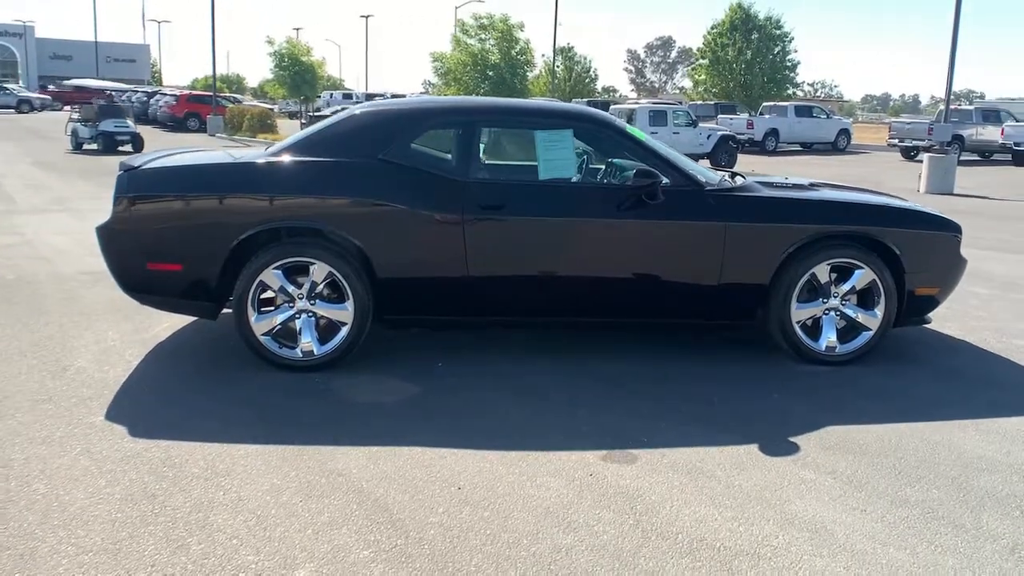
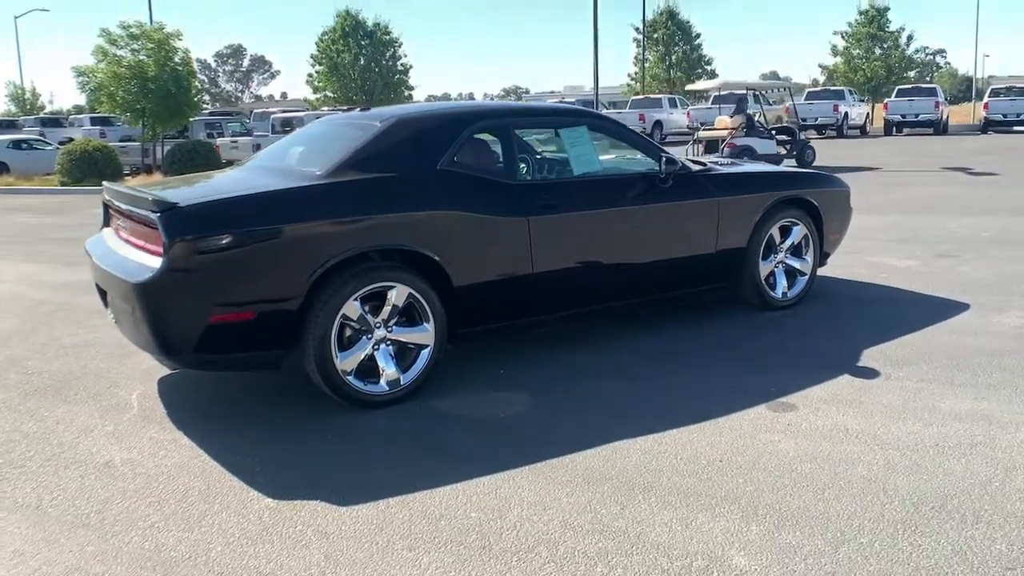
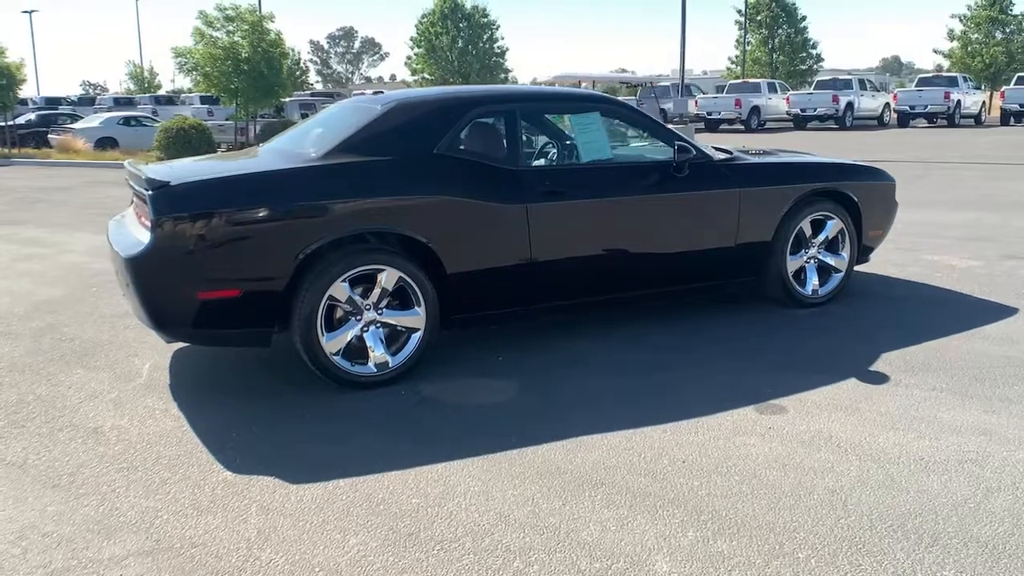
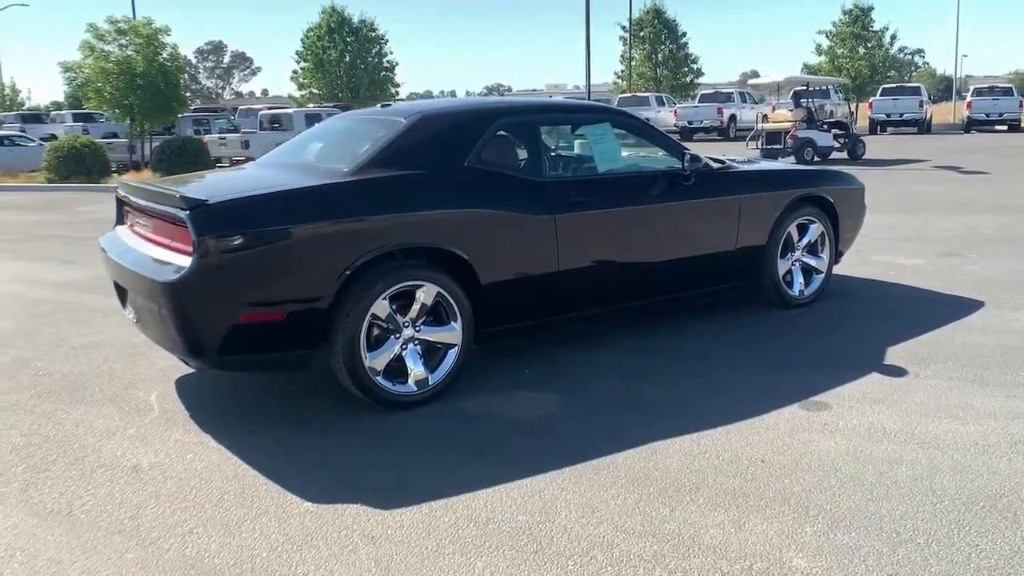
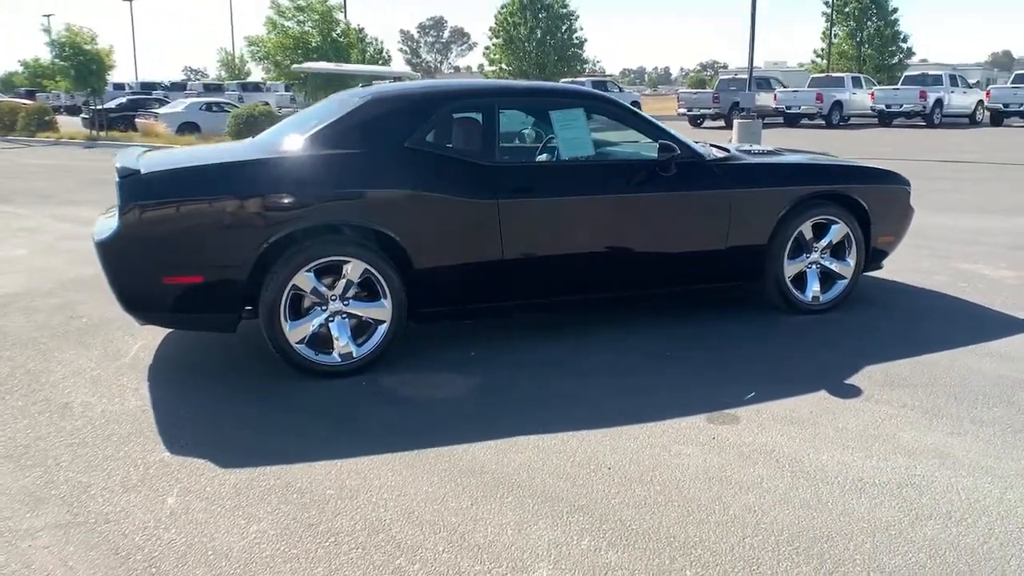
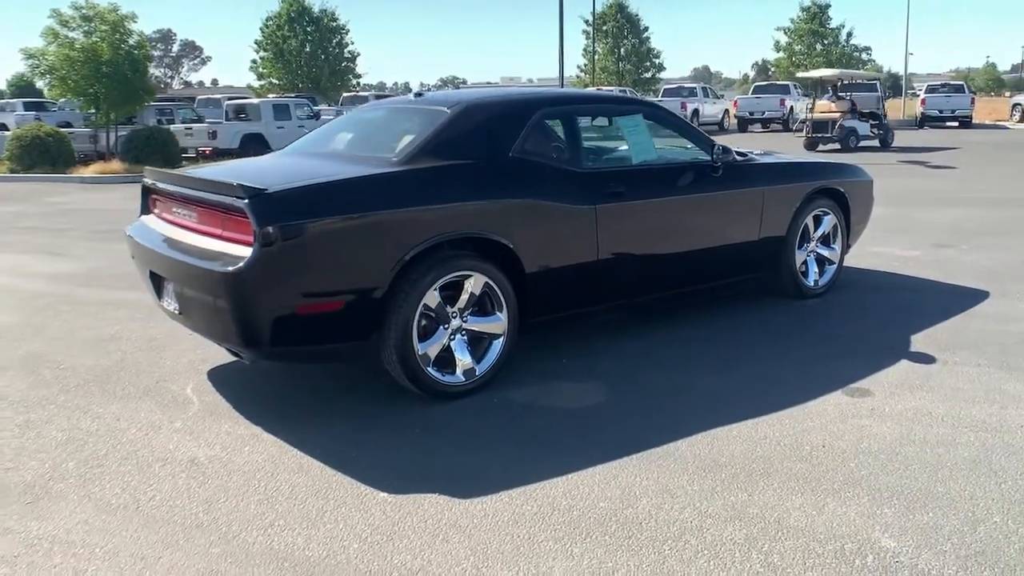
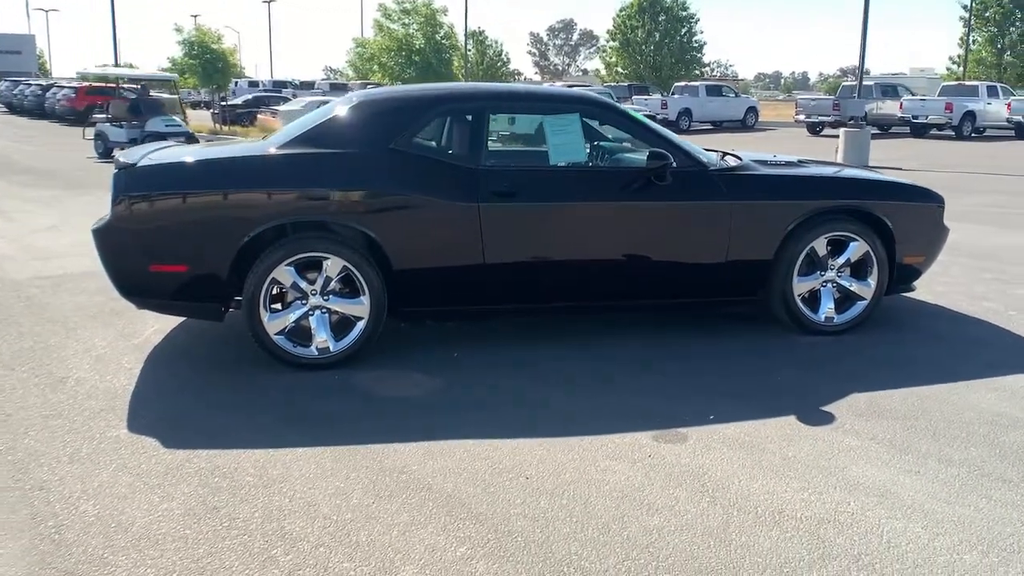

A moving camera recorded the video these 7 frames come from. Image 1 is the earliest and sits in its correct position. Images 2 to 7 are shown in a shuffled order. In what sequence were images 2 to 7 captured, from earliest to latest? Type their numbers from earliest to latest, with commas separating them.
7, 5, 3, 2, 4, 6
